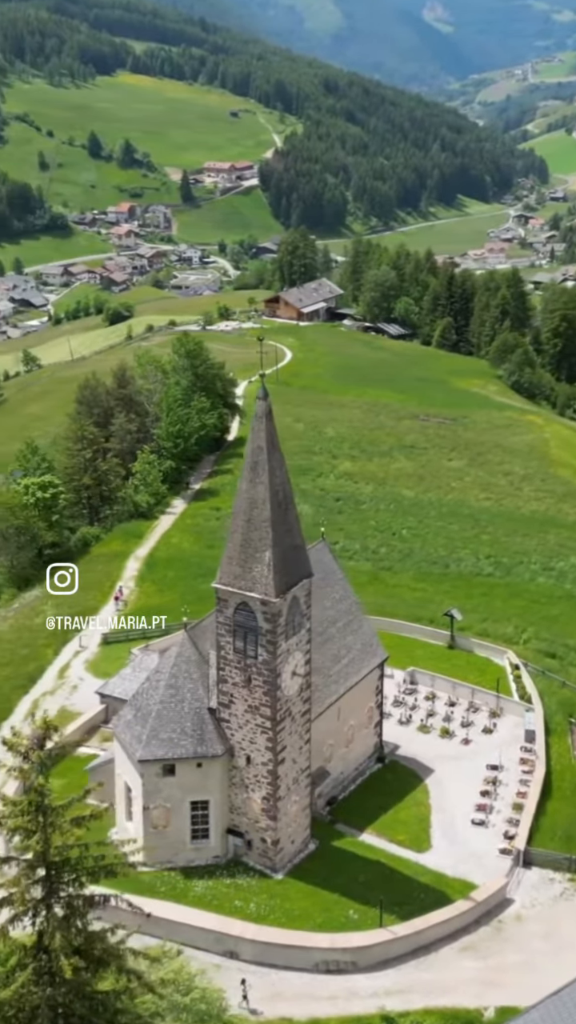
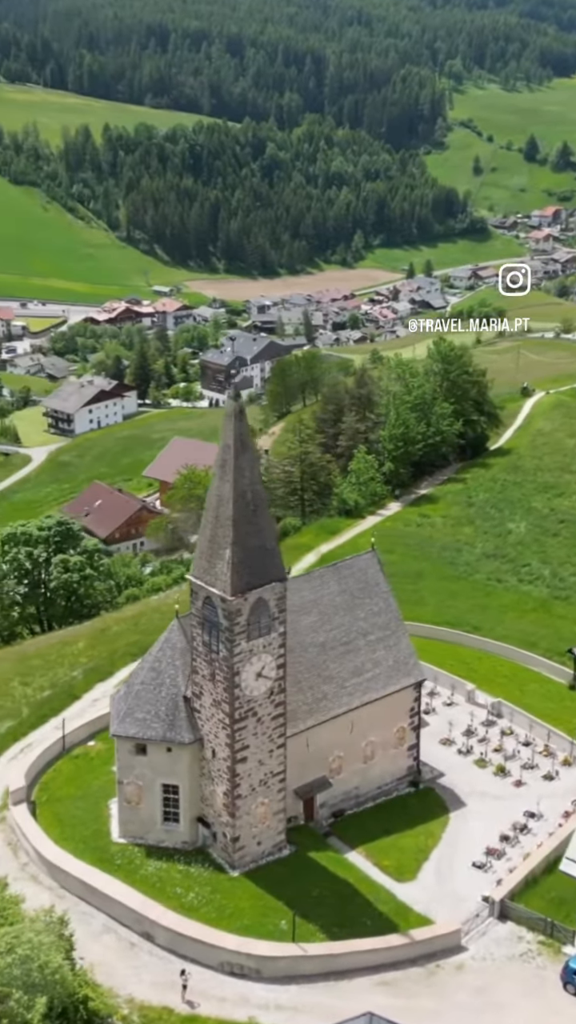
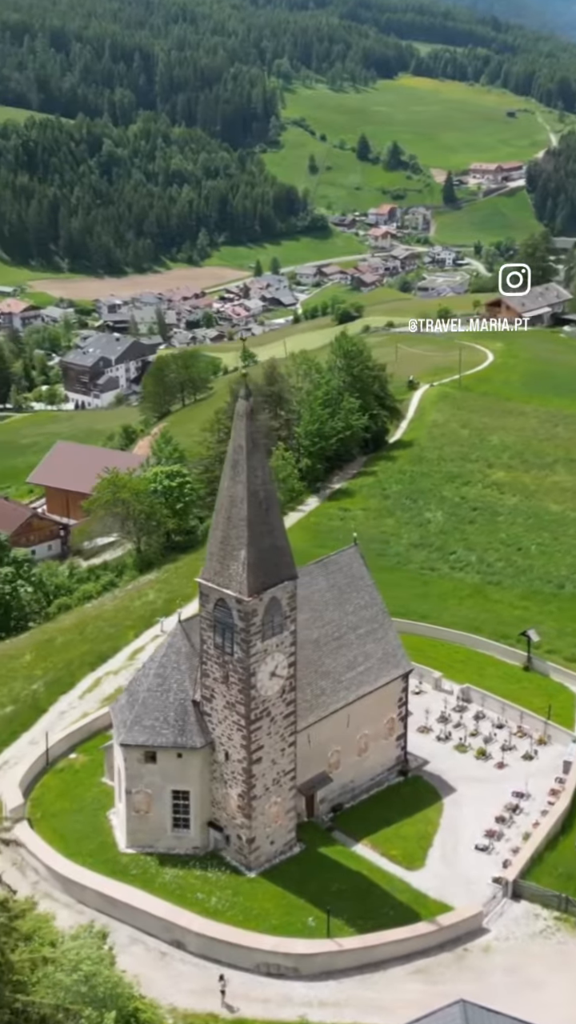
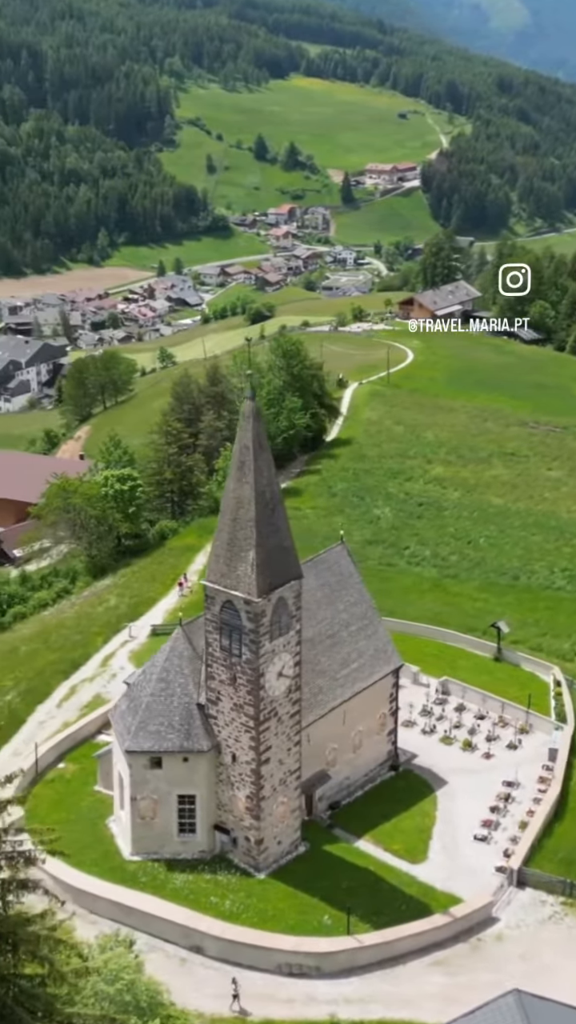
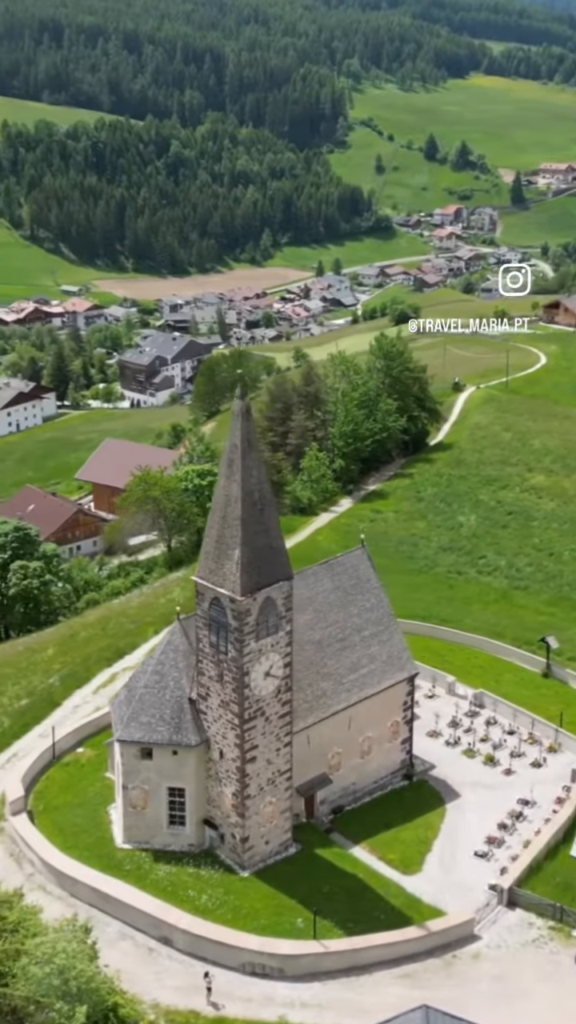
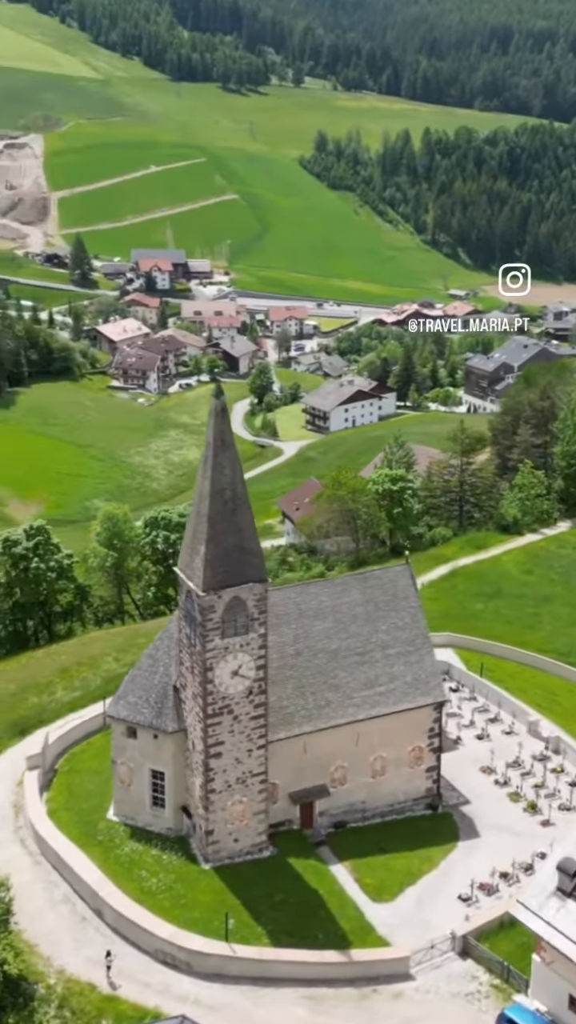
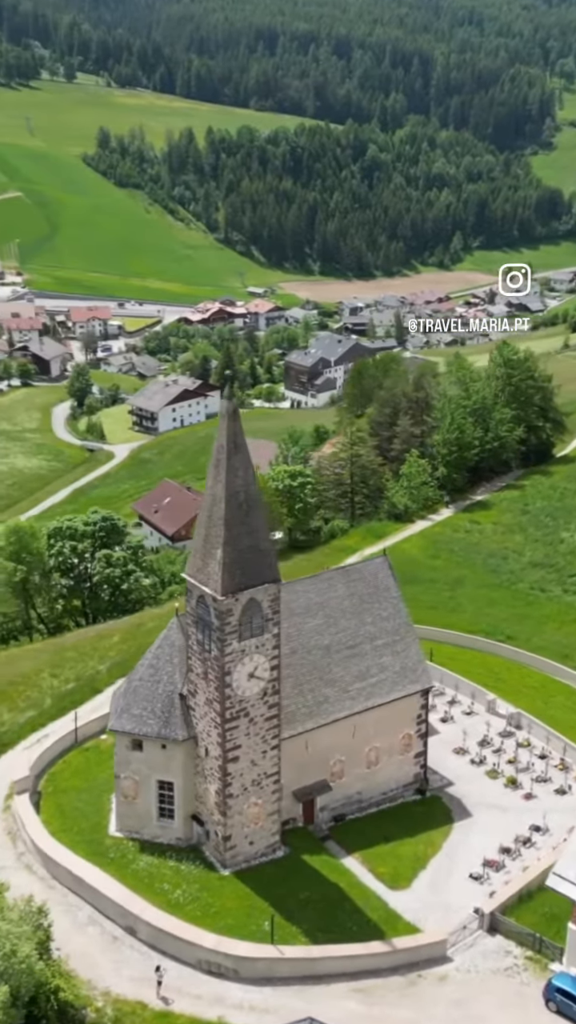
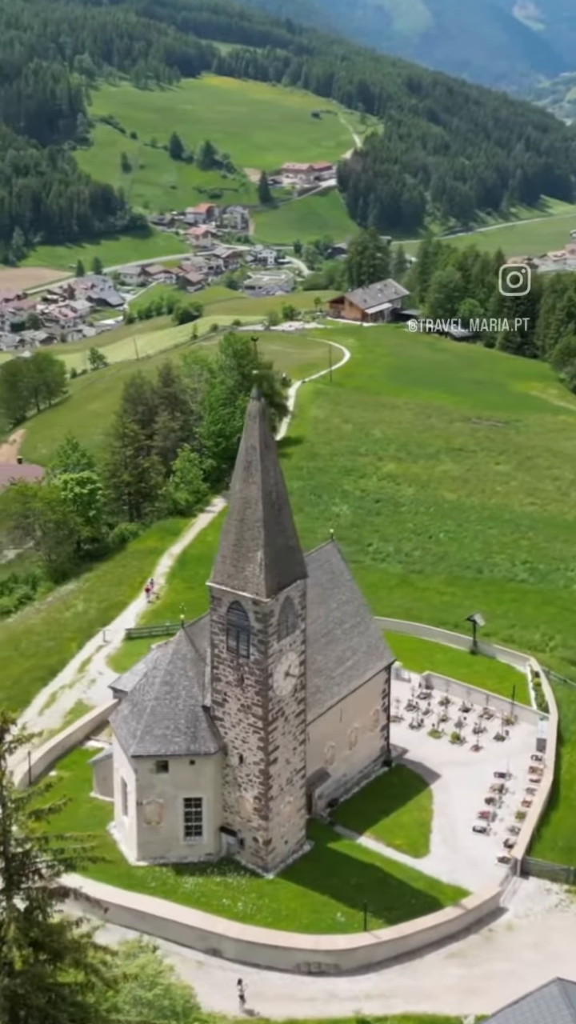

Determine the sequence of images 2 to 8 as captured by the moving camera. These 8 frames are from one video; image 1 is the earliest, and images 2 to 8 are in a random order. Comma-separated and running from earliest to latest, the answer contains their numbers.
8, 4, 3, 5, 2, 7, 6
